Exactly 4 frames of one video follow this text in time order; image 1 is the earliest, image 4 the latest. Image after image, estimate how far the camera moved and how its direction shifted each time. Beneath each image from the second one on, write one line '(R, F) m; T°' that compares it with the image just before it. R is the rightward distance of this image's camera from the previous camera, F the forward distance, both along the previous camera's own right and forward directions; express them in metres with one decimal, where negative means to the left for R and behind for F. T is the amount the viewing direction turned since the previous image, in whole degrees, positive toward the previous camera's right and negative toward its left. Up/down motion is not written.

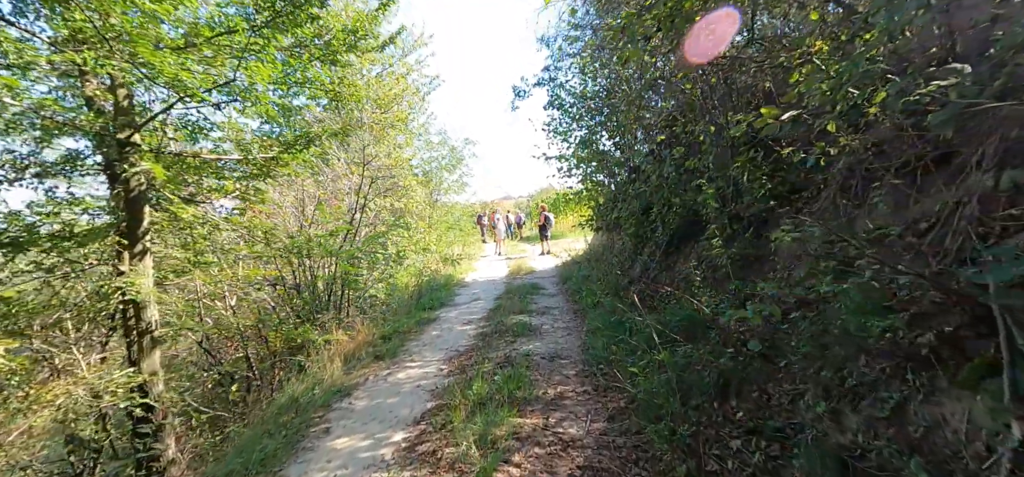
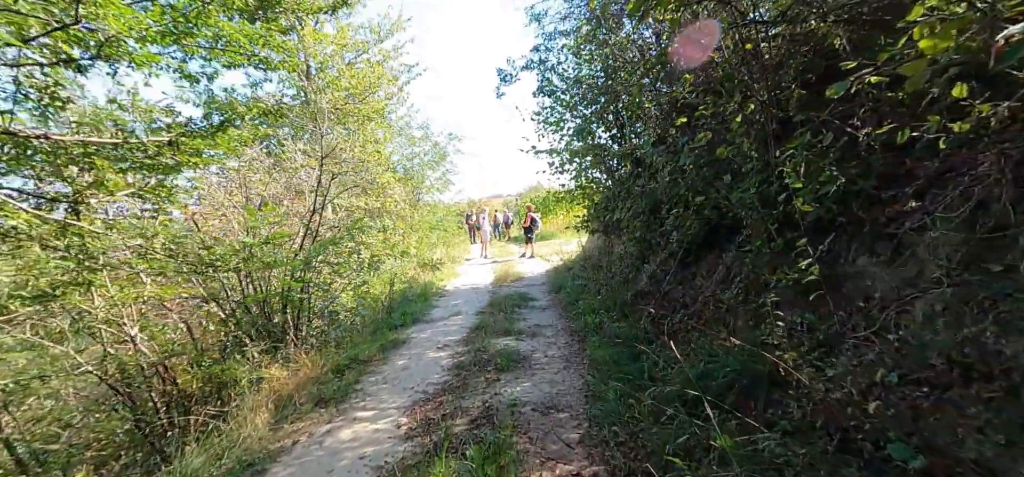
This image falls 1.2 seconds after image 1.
(+0.1, +1.1) m; +1°
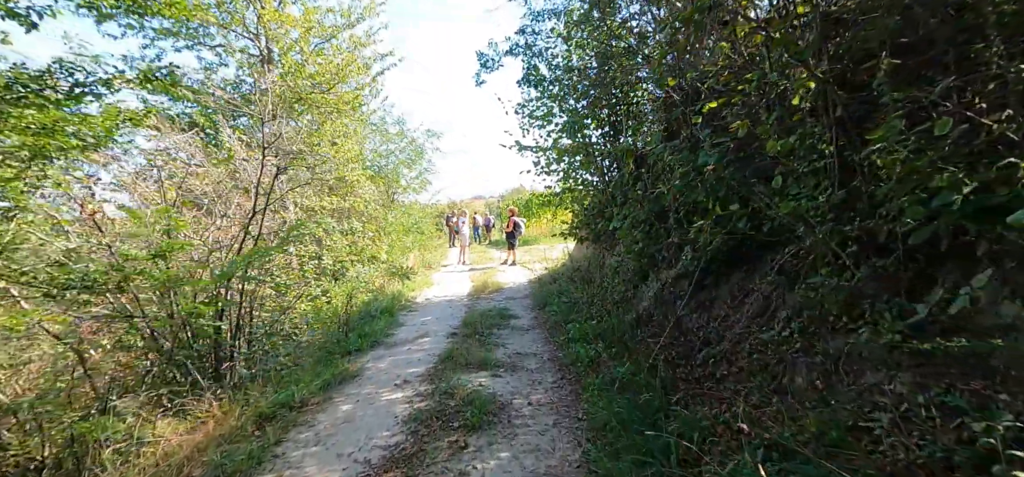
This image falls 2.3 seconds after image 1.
(0.0, +1.0) m; +2°
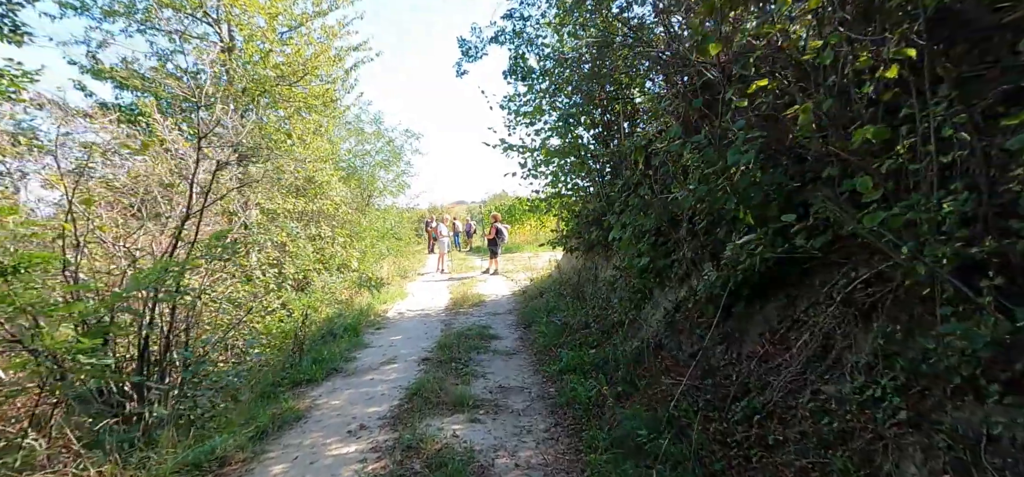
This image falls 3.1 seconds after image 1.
(0.0, +0.8) m; +2°
